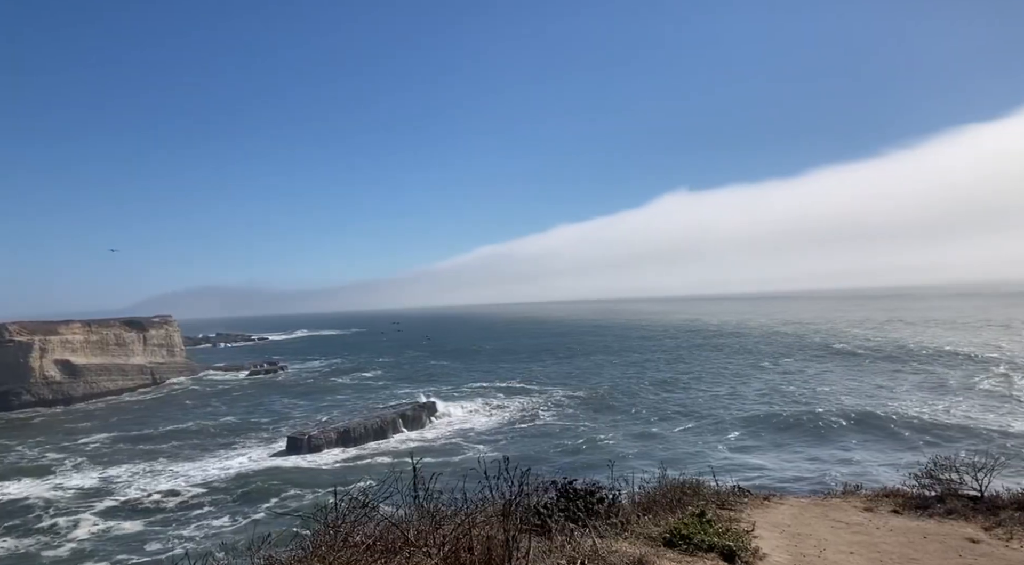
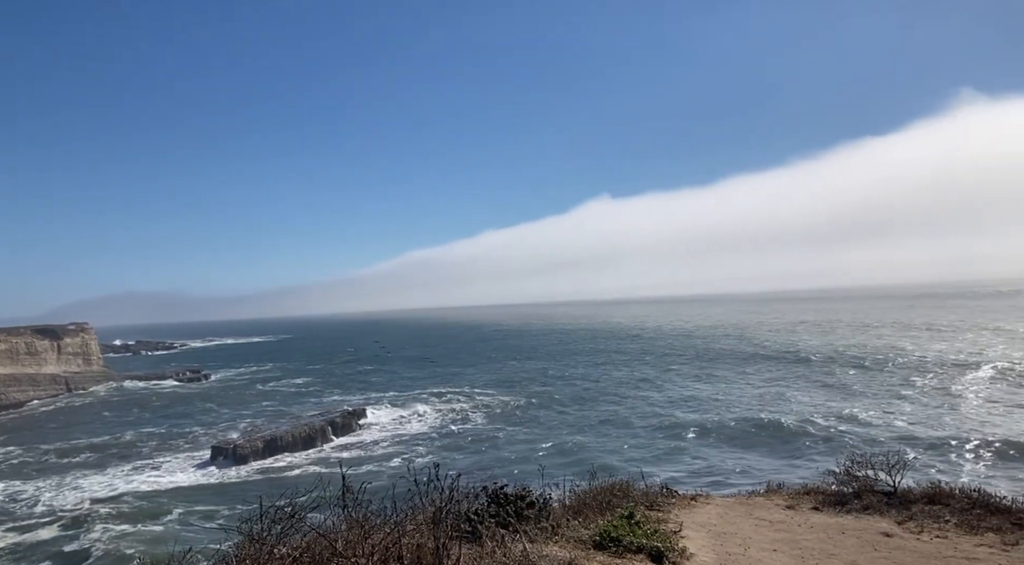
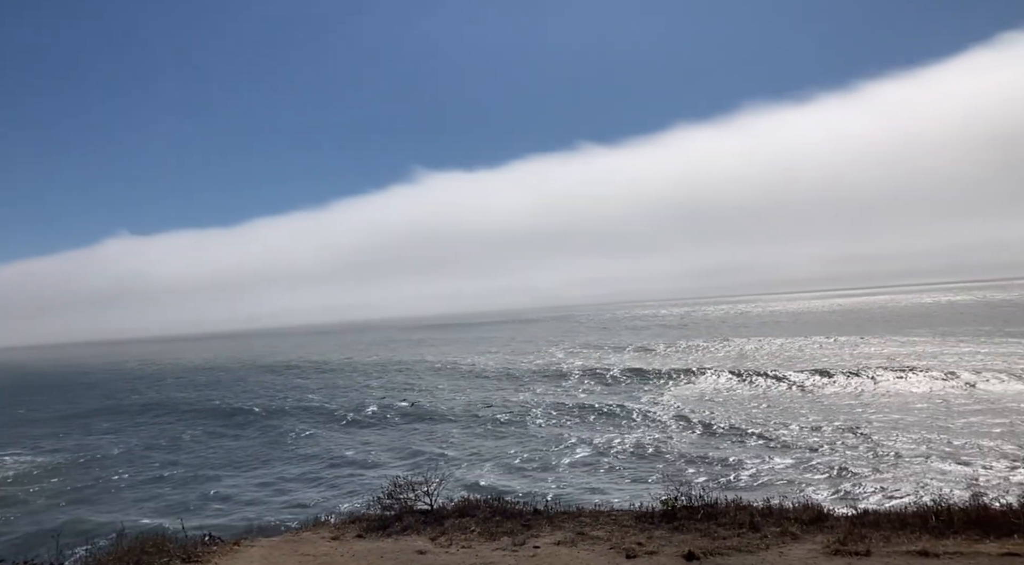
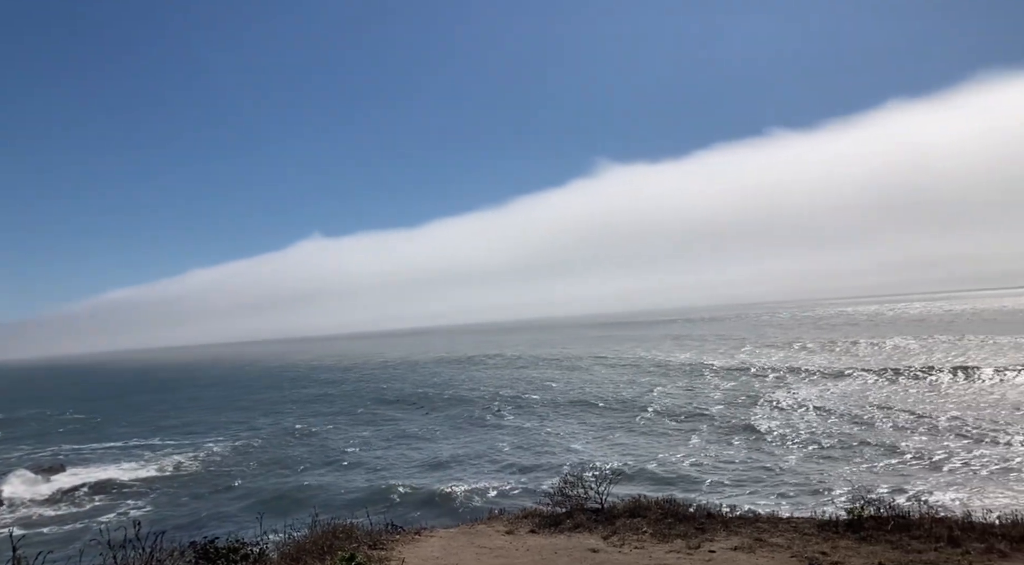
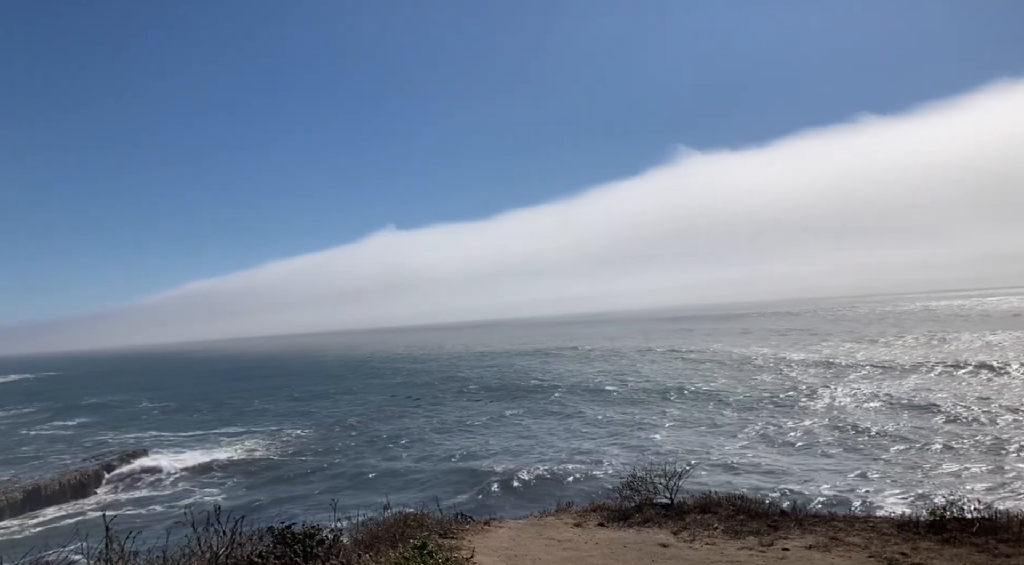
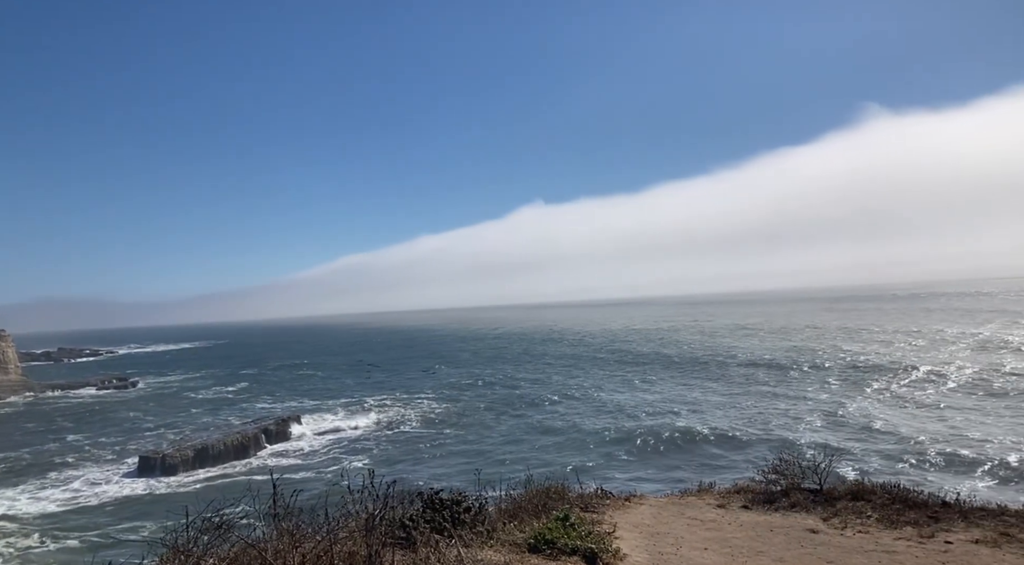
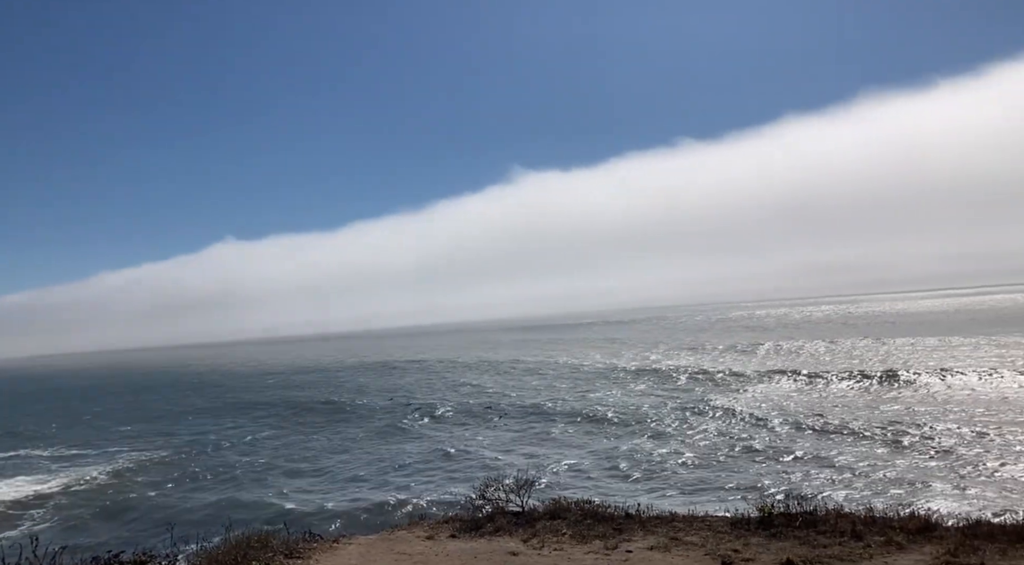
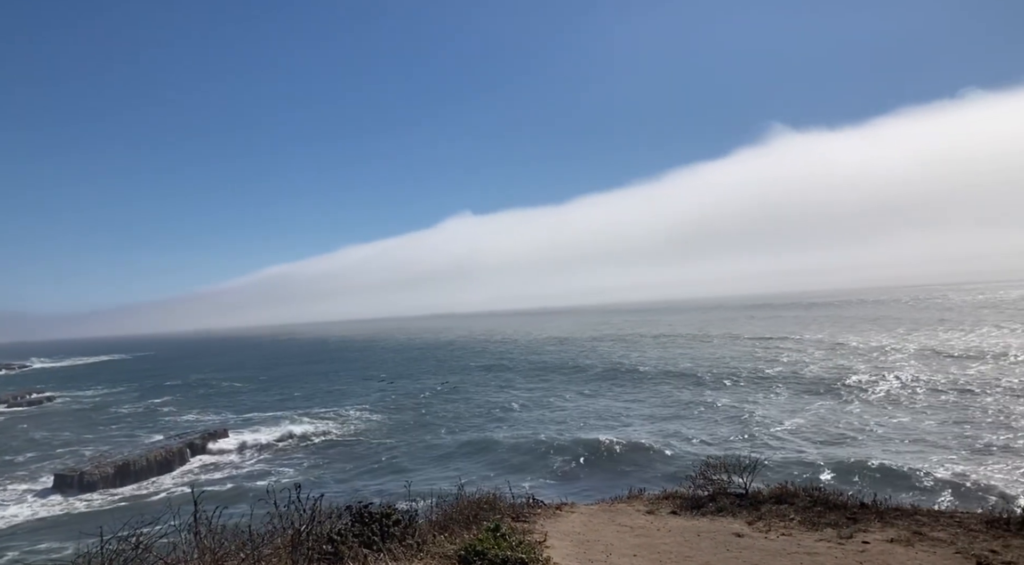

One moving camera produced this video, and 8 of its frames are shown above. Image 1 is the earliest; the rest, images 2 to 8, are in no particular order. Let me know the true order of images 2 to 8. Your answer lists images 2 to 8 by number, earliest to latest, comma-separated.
2, 6, 8, 5, 4, 7, 3
